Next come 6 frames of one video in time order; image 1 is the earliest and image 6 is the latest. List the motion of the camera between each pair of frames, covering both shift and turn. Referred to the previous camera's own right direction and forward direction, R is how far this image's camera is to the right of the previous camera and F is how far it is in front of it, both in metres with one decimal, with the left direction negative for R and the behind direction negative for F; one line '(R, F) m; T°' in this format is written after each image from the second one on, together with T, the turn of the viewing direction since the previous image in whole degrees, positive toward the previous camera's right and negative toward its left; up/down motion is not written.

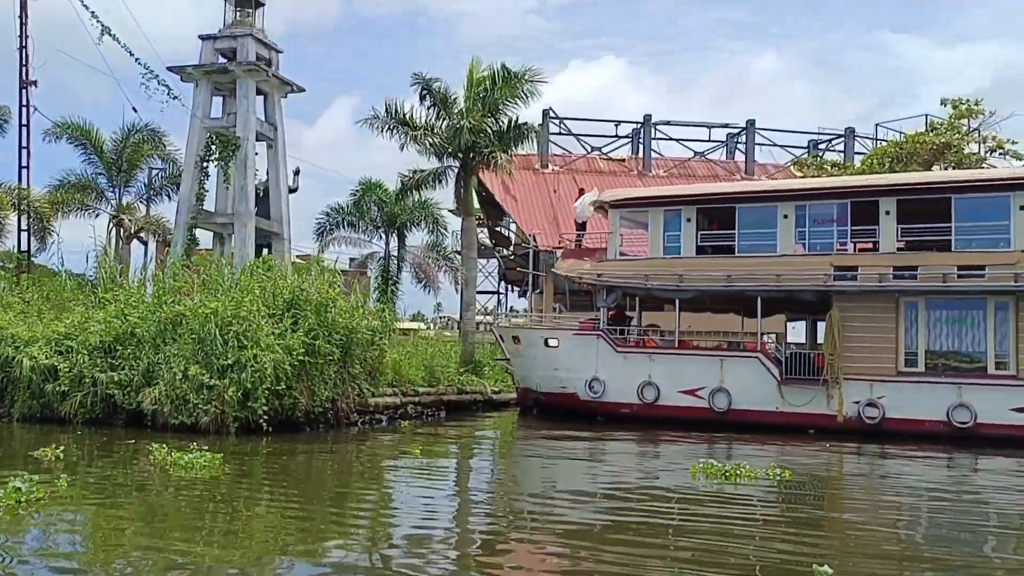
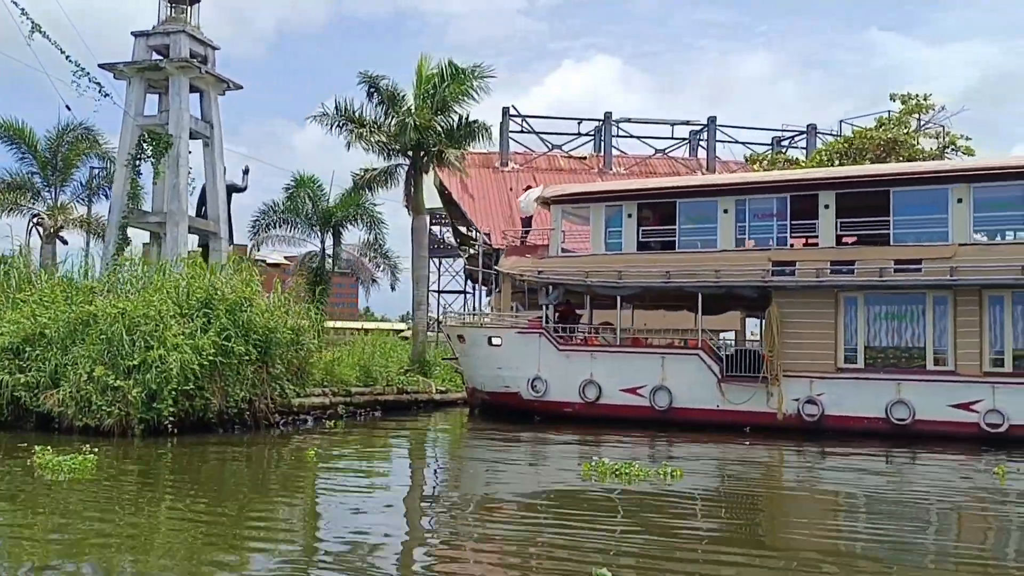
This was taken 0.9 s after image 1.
(+1.2, +0.3) m; 0°
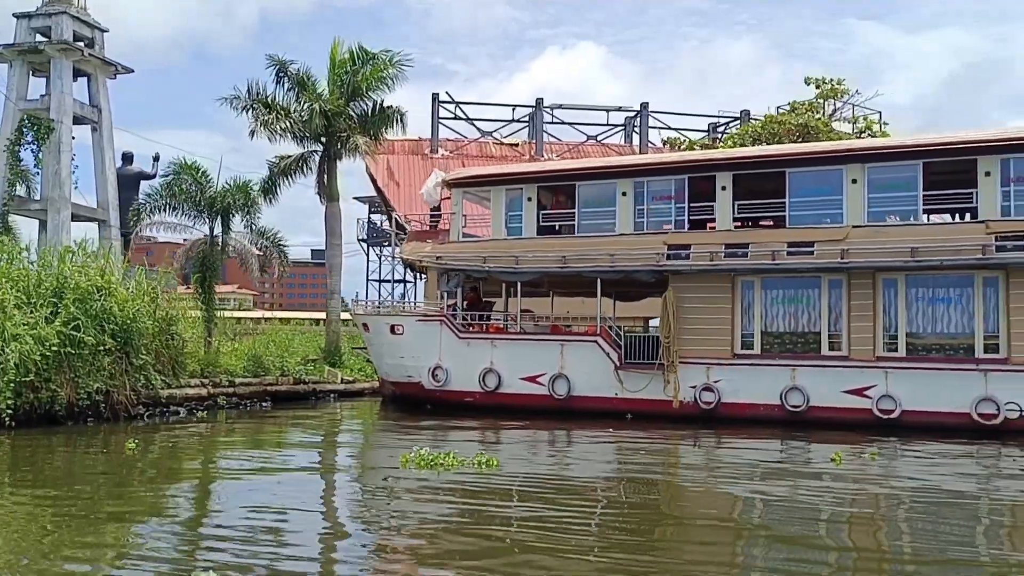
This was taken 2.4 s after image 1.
(+1.8, +0.5) m; +1°
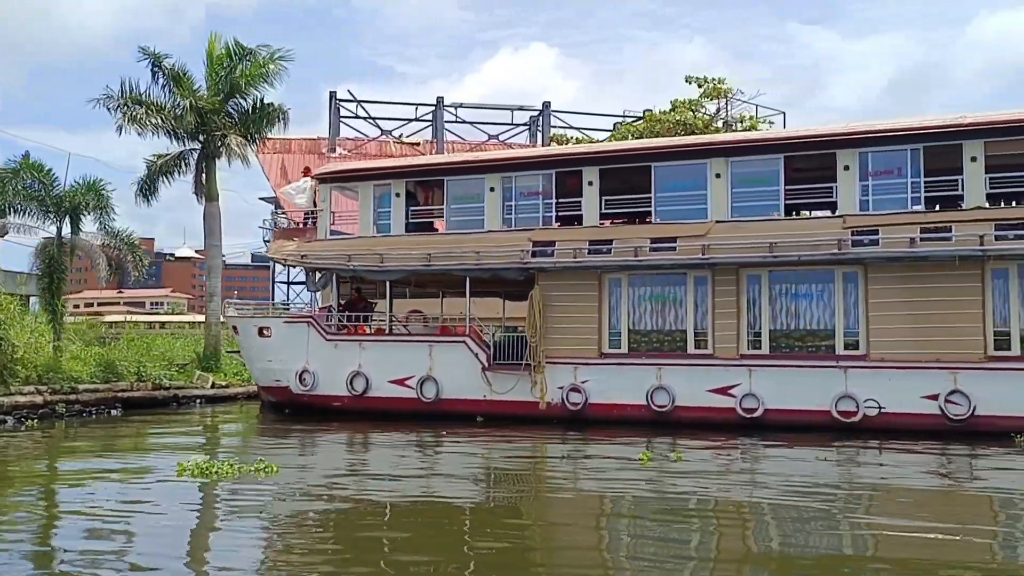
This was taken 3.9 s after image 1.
(+1.7, +0.5) m; +3°
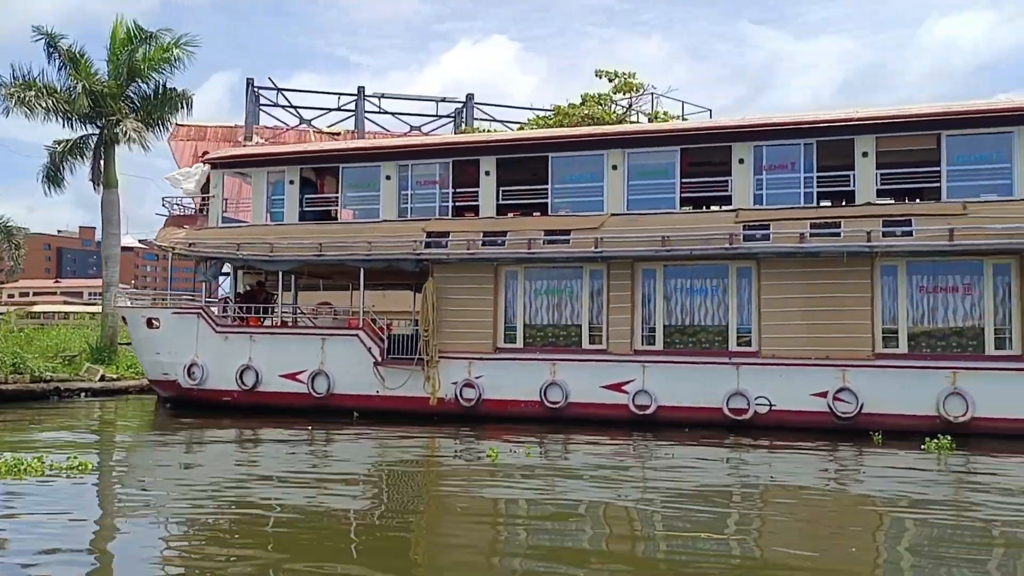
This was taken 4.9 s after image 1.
(+1.1, +0.4) m; +3°
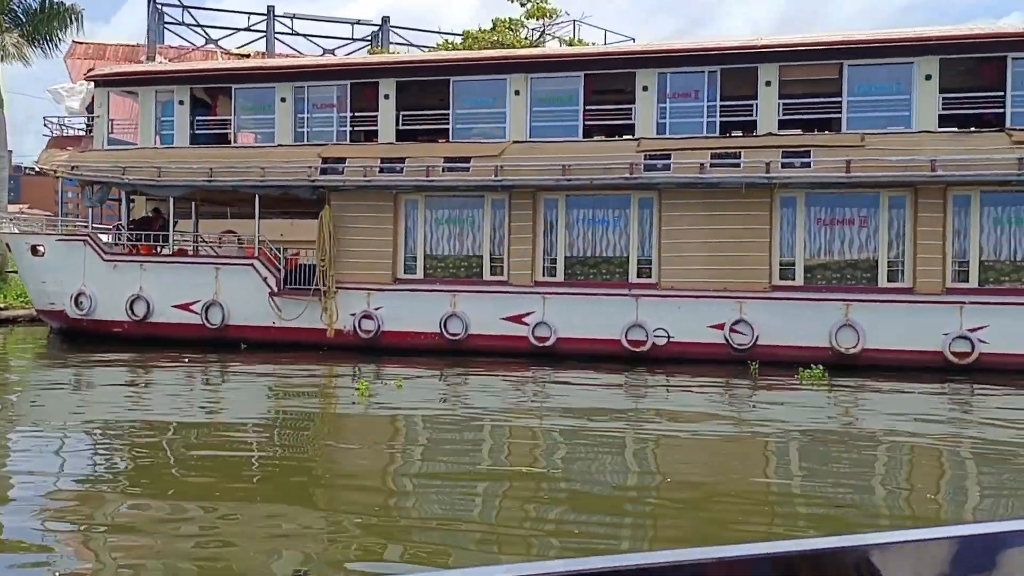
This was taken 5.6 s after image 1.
(+0.7, +0.4) m; +4°
